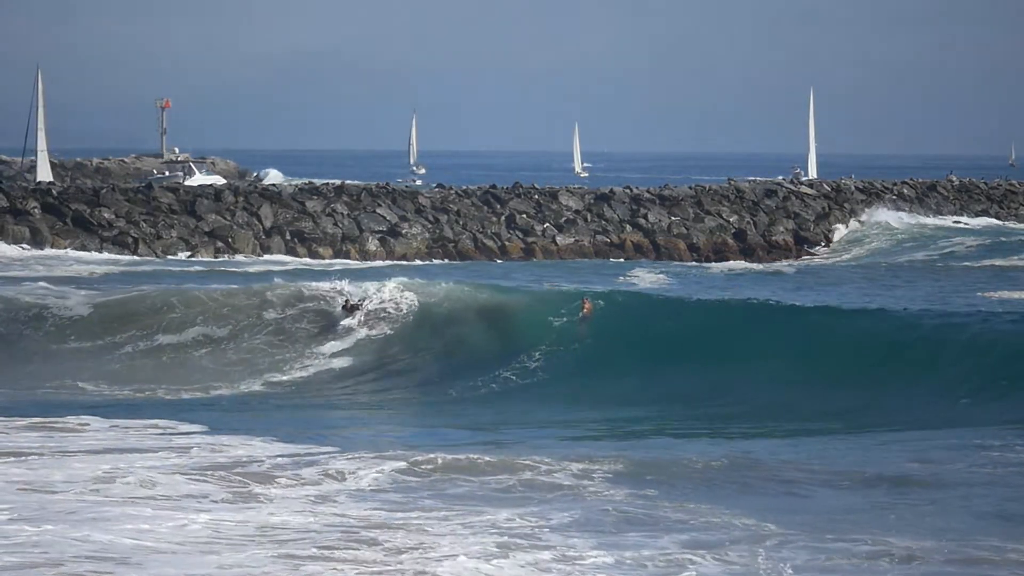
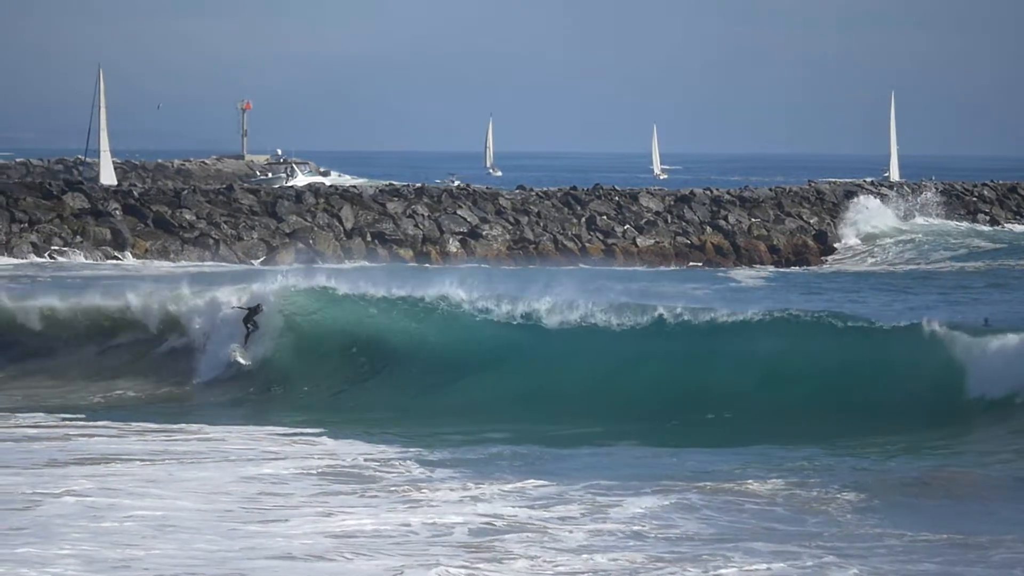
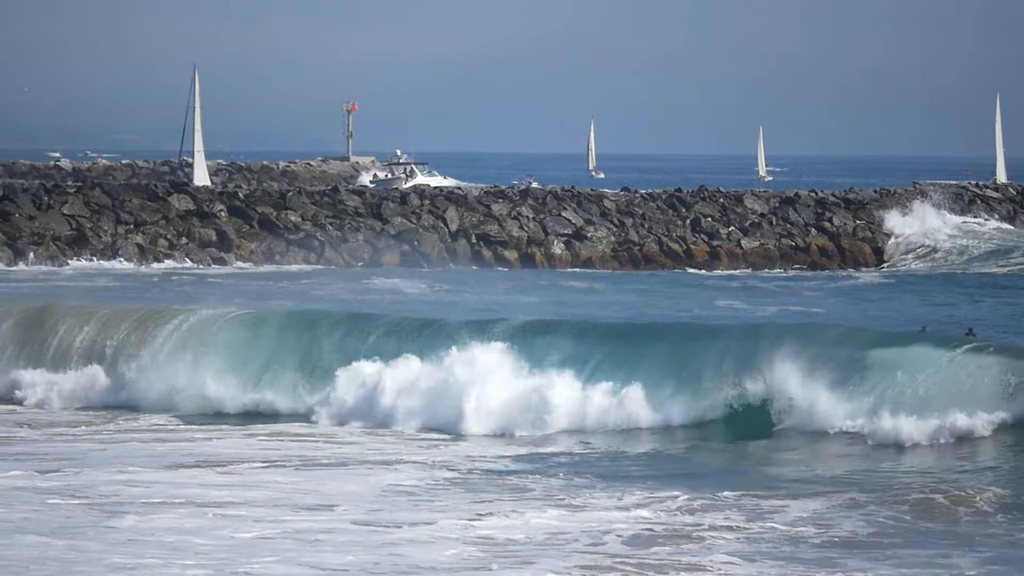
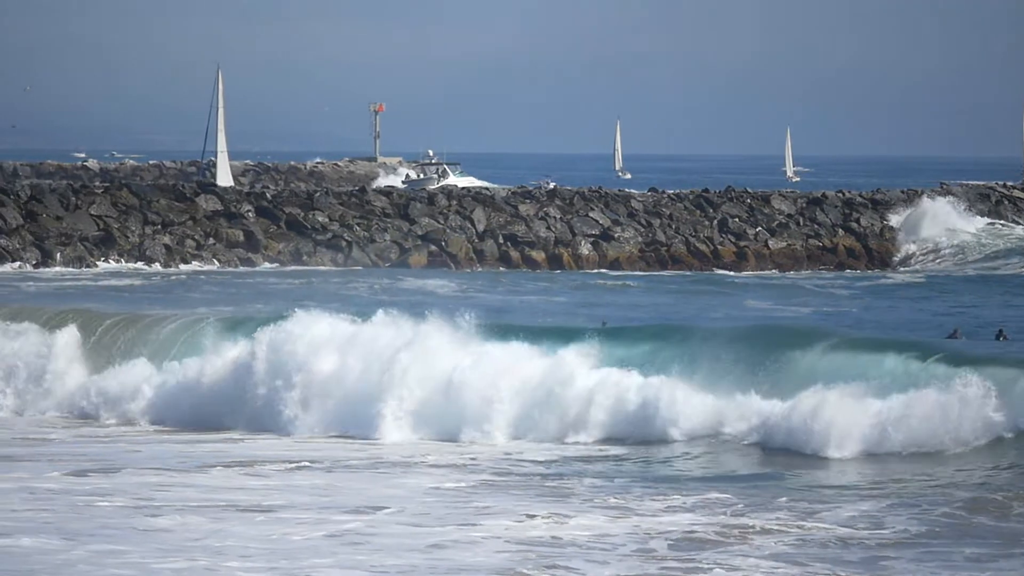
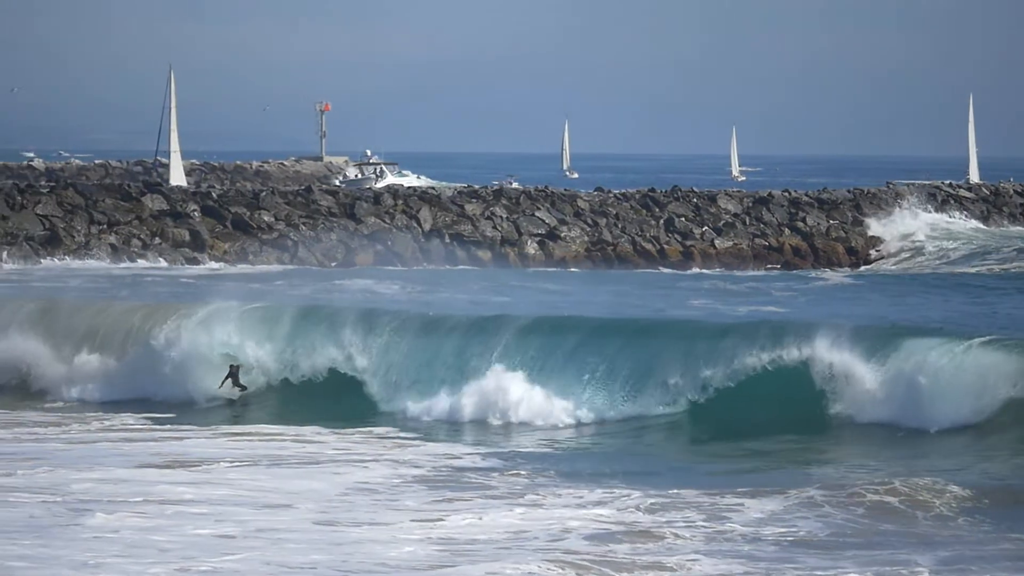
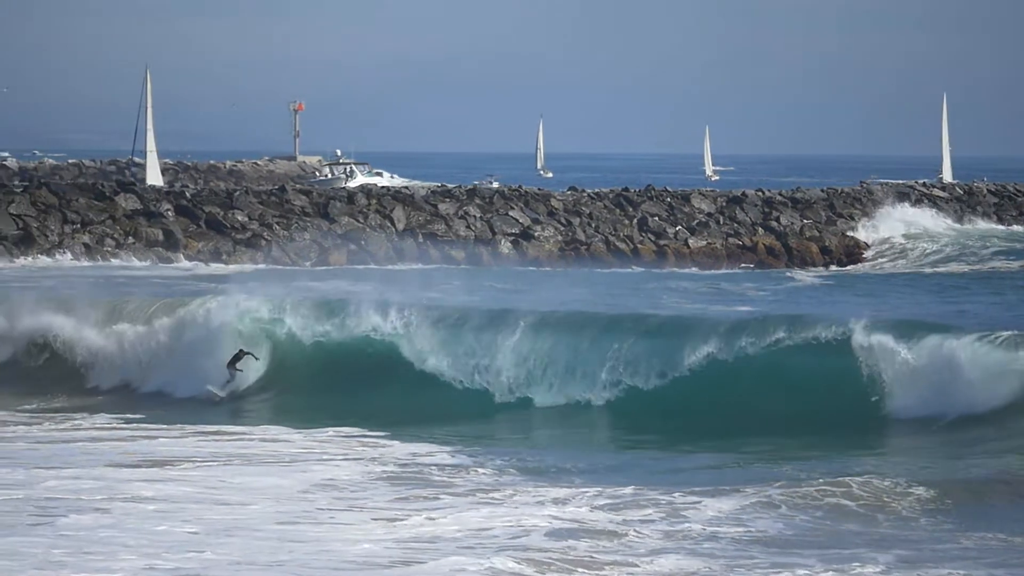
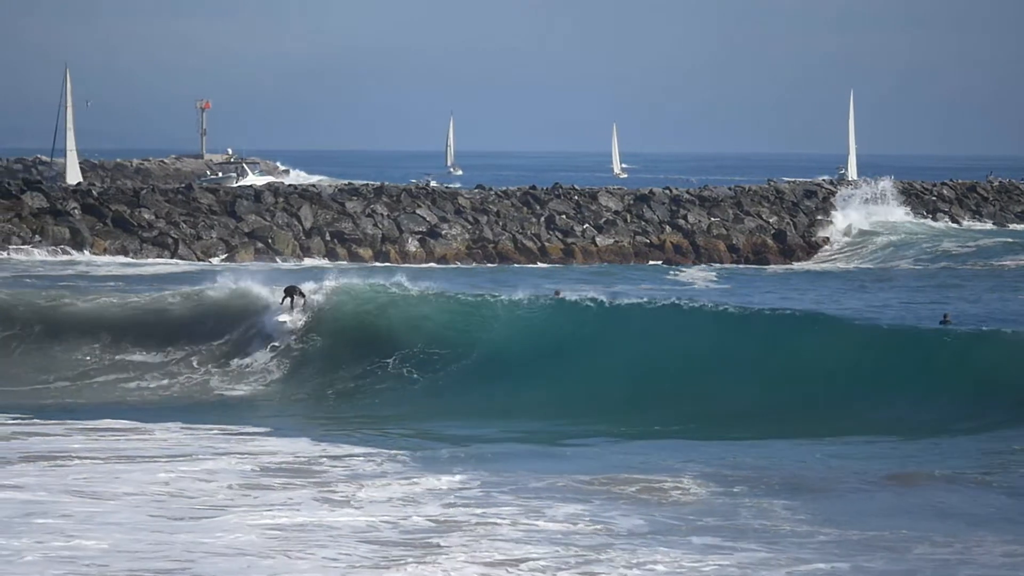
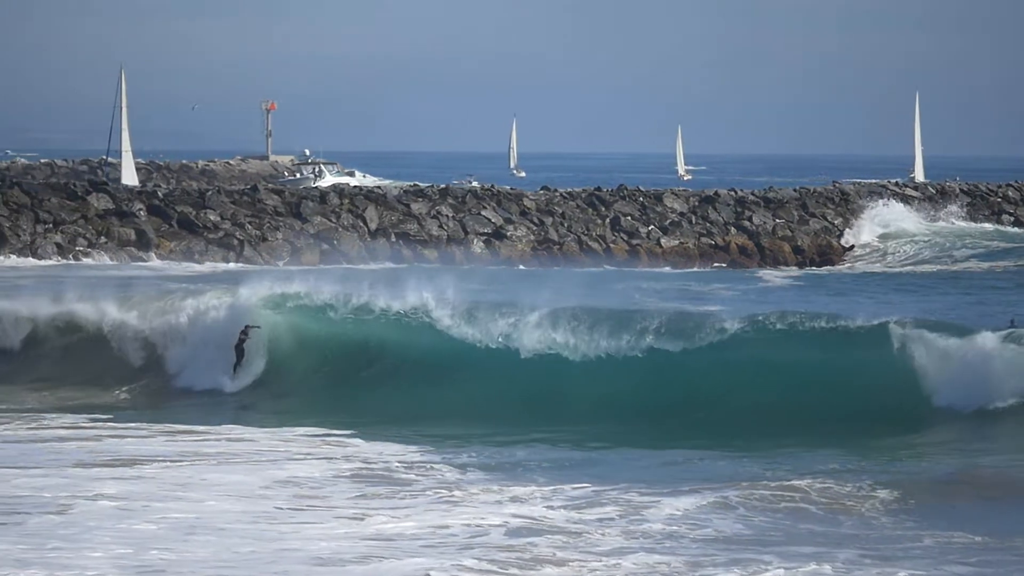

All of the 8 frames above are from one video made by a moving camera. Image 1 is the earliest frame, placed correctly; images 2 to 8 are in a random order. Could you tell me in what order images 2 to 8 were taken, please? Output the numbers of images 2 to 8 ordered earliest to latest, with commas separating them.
7, 2, 8, 6, 5, 3, 4
